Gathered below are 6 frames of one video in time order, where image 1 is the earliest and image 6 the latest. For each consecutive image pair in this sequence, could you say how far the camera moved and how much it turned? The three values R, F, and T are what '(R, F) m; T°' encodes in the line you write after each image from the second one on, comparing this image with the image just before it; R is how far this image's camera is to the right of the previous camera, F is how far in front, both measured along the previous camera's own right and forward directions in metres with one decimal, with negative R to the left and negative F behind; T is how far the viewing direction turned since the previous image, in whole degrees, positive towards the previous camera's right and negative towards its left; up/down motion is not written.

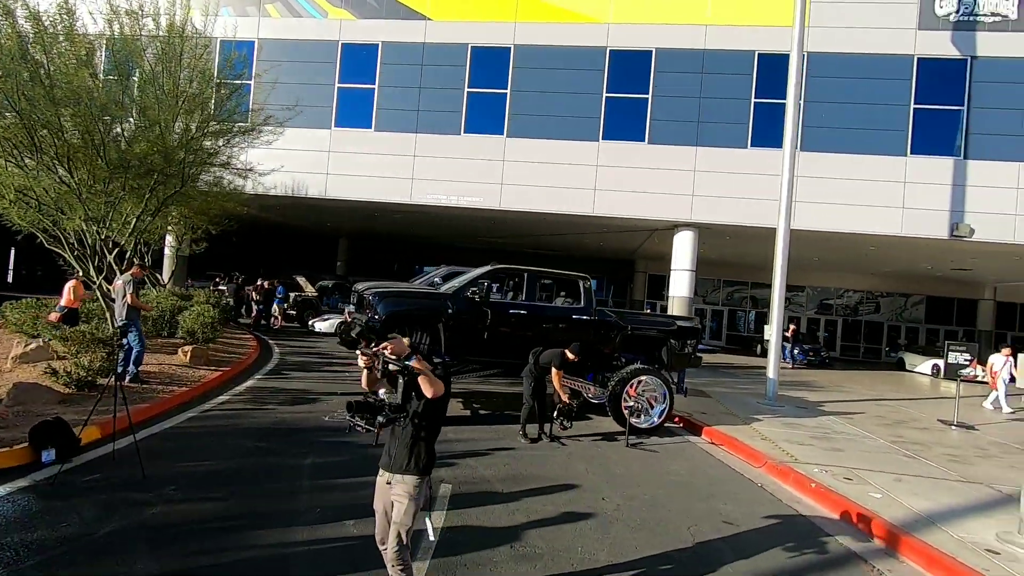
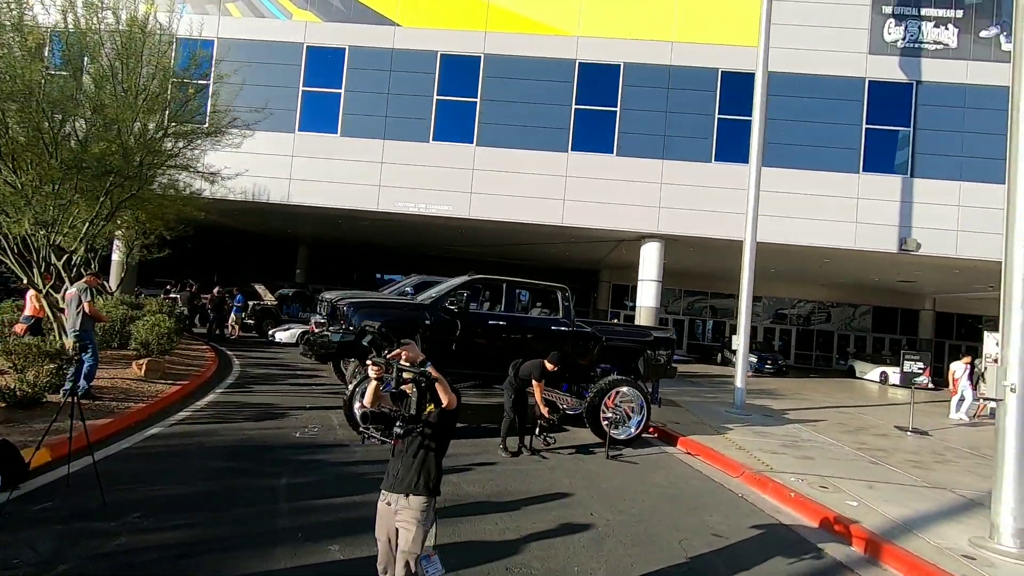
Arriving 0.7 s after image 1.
(-0.5, +0.1) m; +5°
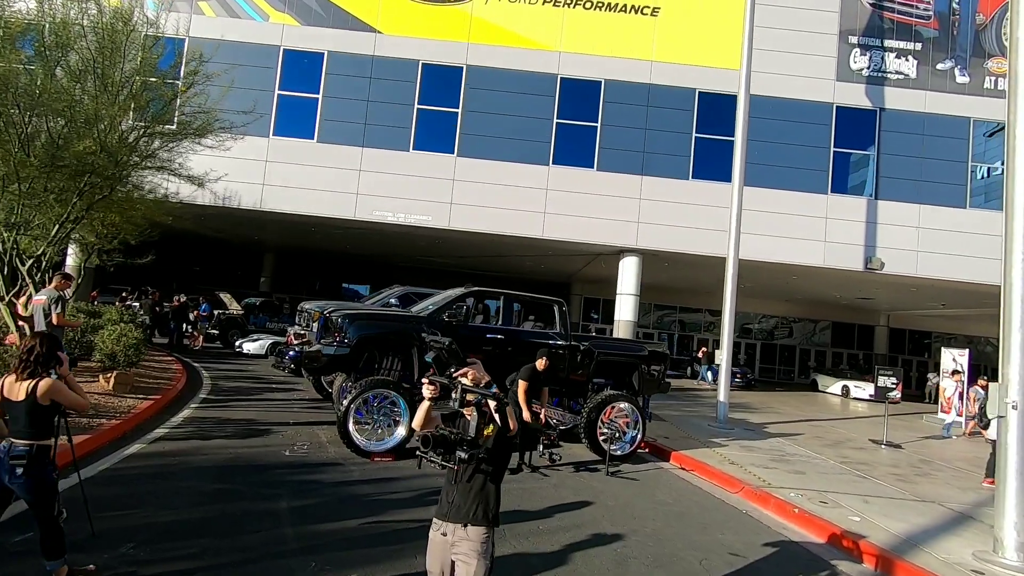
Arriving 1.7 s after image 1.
(-0.8, +0.1) m; +5°
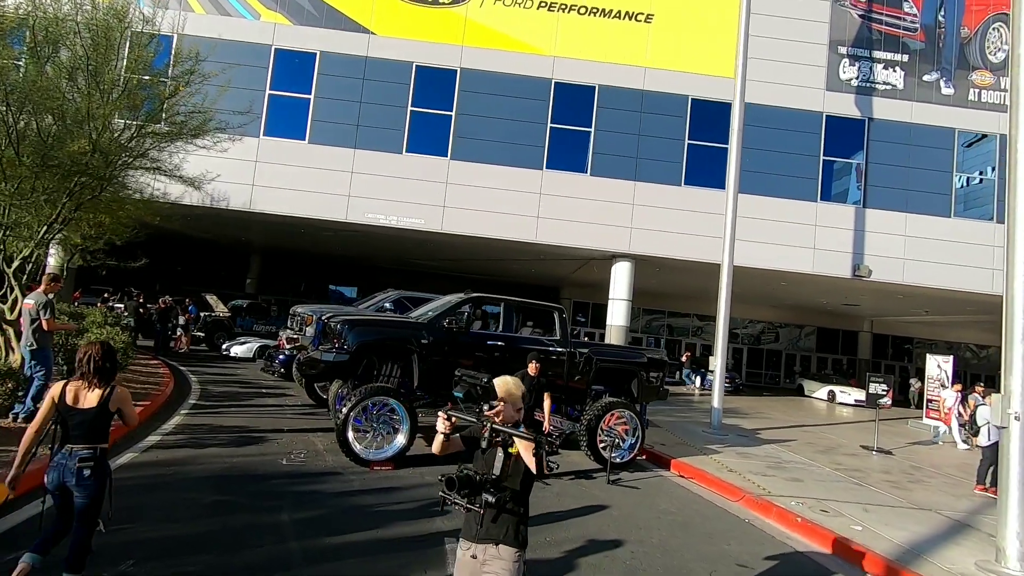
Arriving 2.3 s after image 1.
(-0.3, +0.1) m; +2°
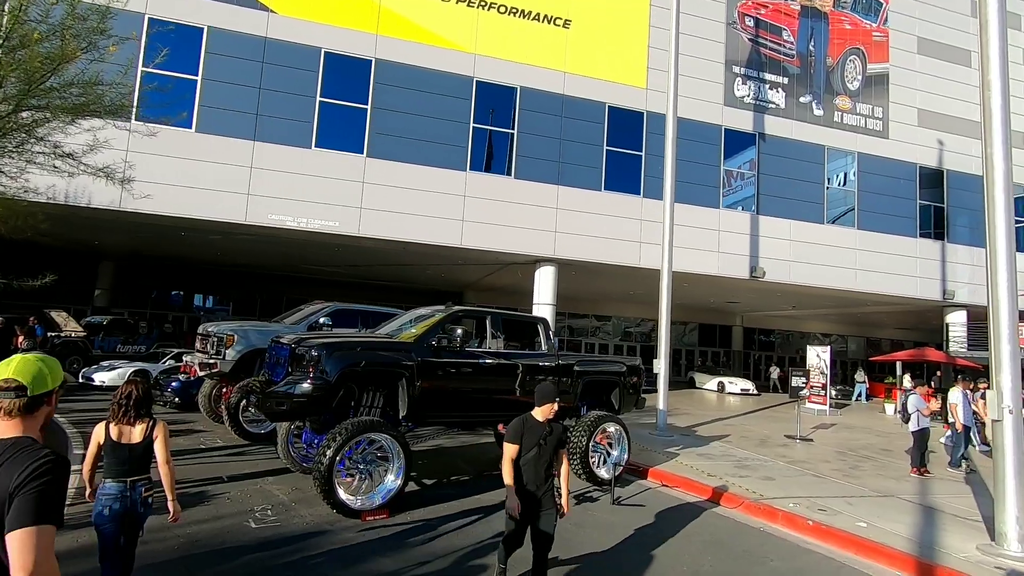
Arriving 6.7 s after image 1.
(-2.3, +1.0) m; +15°
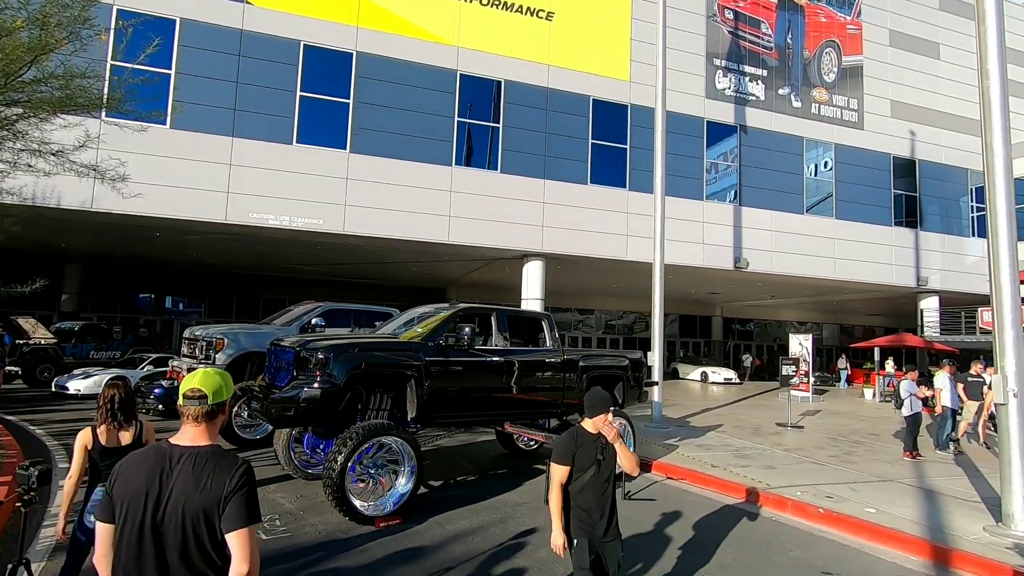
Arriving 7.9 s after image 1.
(-0.6, +0.2) m; +3°
